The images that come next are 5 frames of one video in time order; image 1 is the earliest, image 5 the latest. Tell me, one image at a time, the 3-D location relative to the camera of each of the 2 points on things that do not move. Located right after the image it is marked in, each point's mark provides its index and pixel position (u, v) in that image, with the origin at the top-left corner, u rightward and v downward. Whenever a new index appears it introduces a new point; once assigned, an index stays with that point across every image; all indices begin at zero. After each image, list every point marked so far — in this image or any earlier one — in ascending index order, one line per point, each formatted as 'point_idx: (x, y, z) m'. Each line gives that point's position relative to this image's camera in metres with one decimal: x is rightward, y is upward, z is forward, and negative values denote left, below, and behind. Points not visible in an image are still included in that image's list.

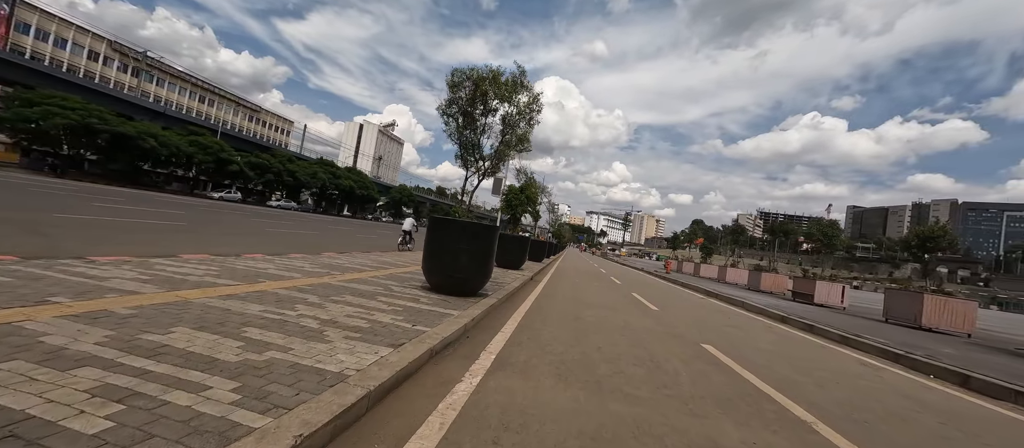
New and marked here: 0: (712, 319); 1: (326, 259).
0: (+5.7, -2.7, +10.3) m
1: (-5.7, -1.1, +11.0) m
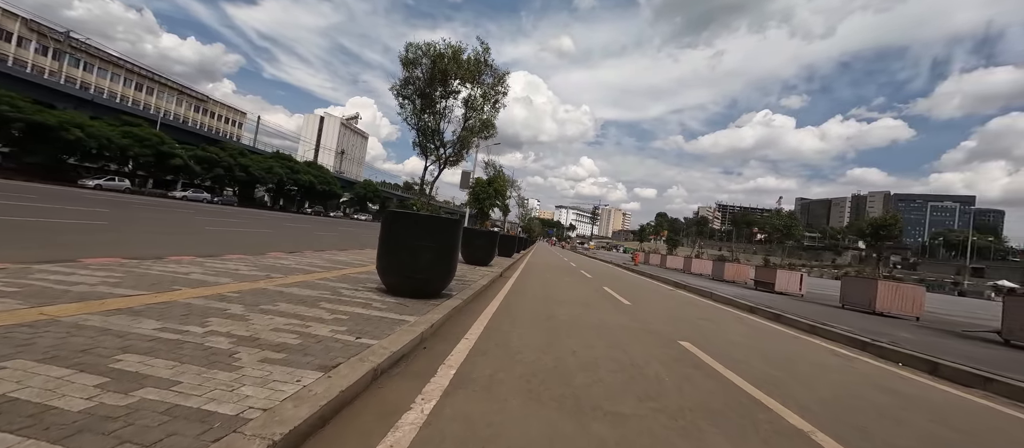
0: (+4.8, -2.5, +10.1) m
1: (-6.6, -1.0, +9.9) m
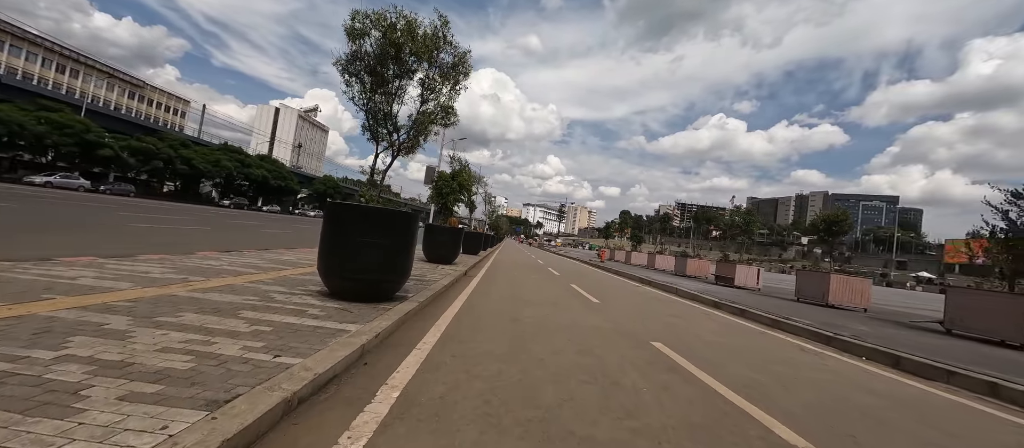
0: (+3.8, -2.3, +9.9) m
1: (-7.5, -0.9, +8.6) m
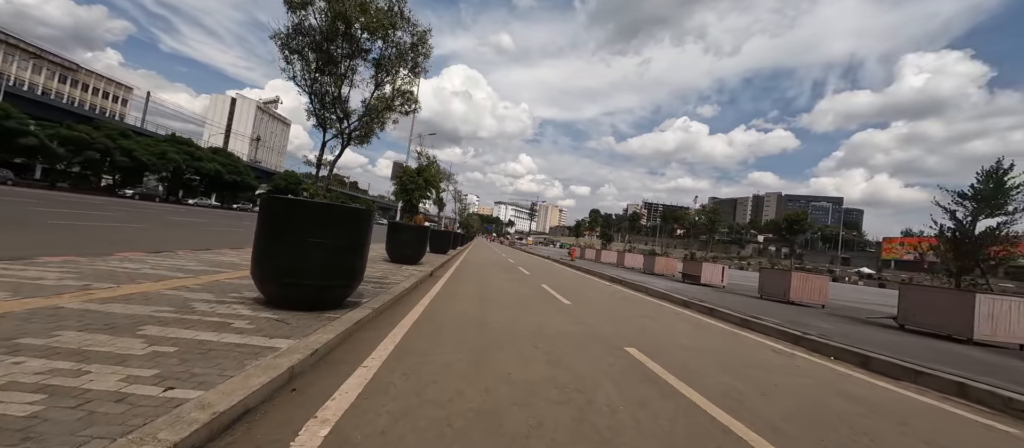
0: (+3.0, -2.3, +9.6) m
1: (-8.2, -0.8, +7.4) m
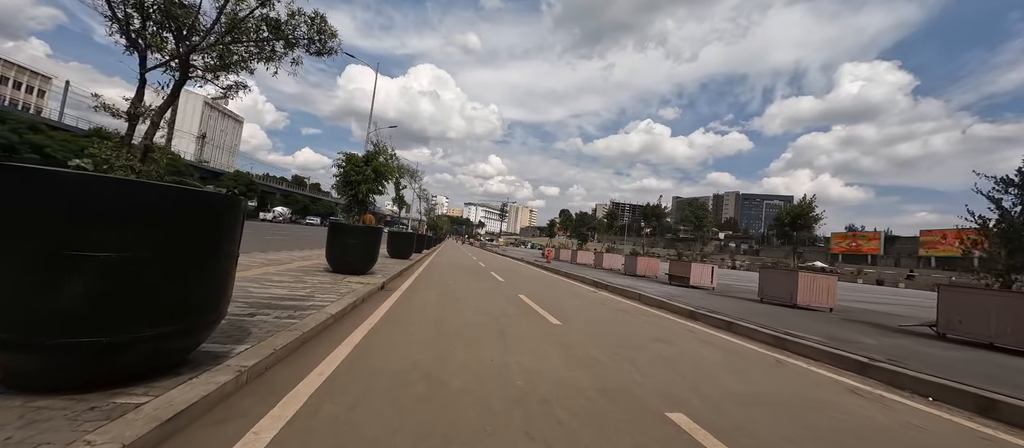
0: (+2.4, -2.2, +7.5) m
1: (-8.6, -0.9, +4.4) m
